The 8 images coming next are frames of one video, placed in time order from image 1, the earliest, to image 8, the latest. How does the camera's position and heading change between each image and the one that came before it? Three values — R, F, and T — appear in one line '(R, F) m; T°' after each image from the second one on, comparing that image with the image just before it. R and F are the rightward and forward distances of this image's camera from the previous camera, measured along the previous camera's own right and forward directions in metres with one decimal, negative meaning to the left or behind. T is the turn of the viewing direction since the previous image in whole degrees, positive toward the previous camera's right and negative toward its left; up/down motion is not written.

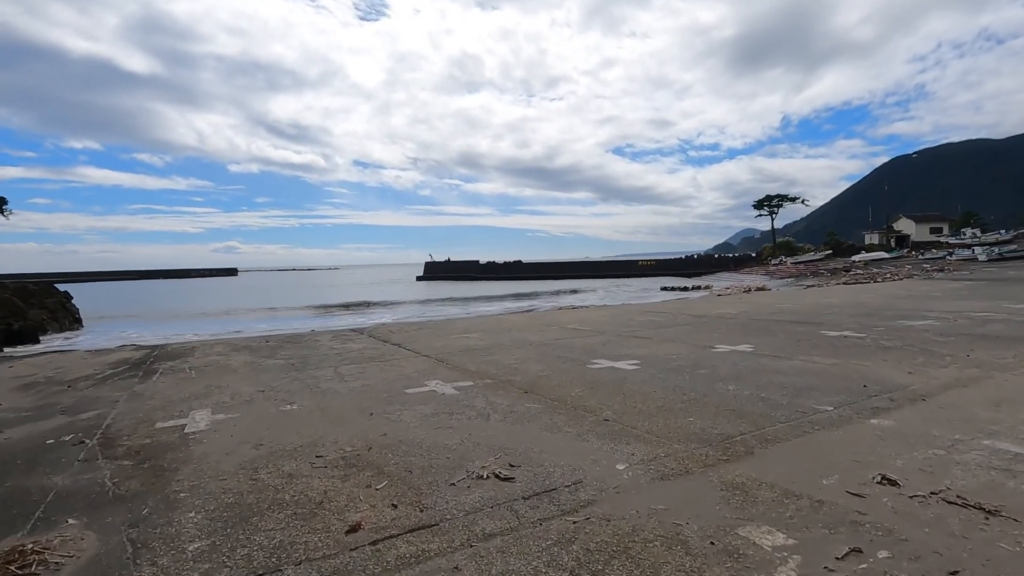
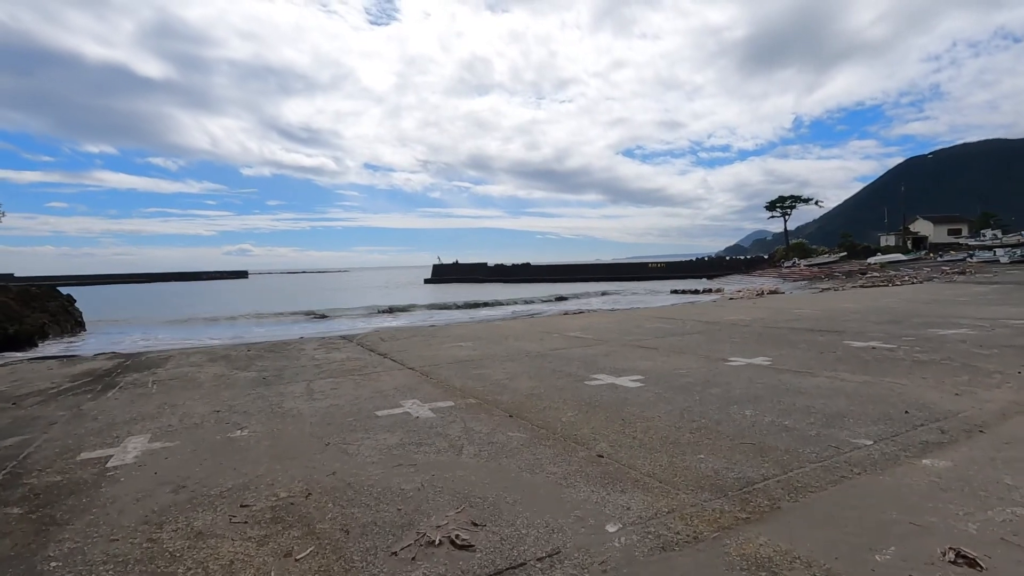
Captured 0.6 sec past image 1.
(+0.2, +0.6) m; -1°
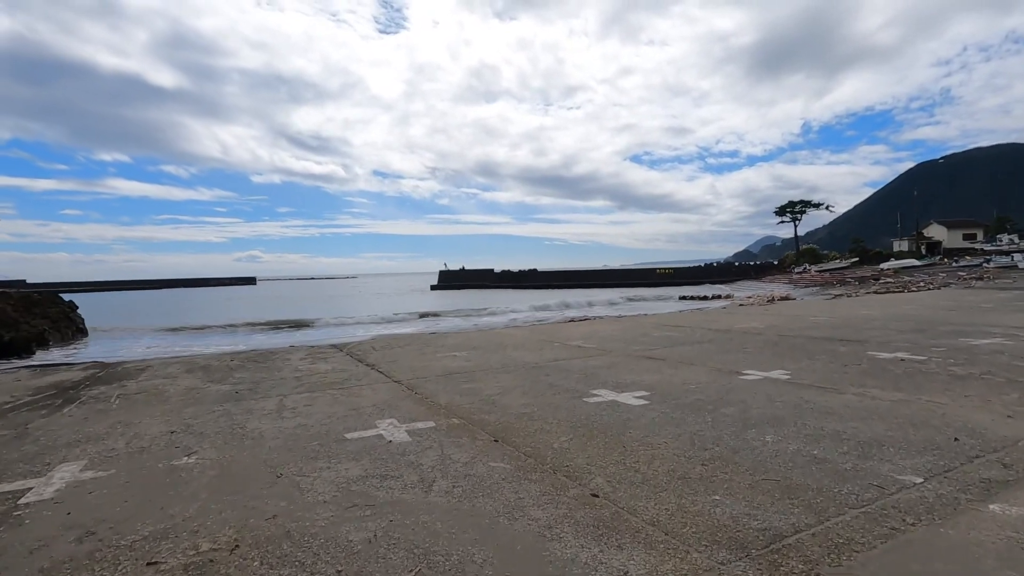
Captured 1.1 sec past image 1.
(+0.1, +0.5) m; -1°
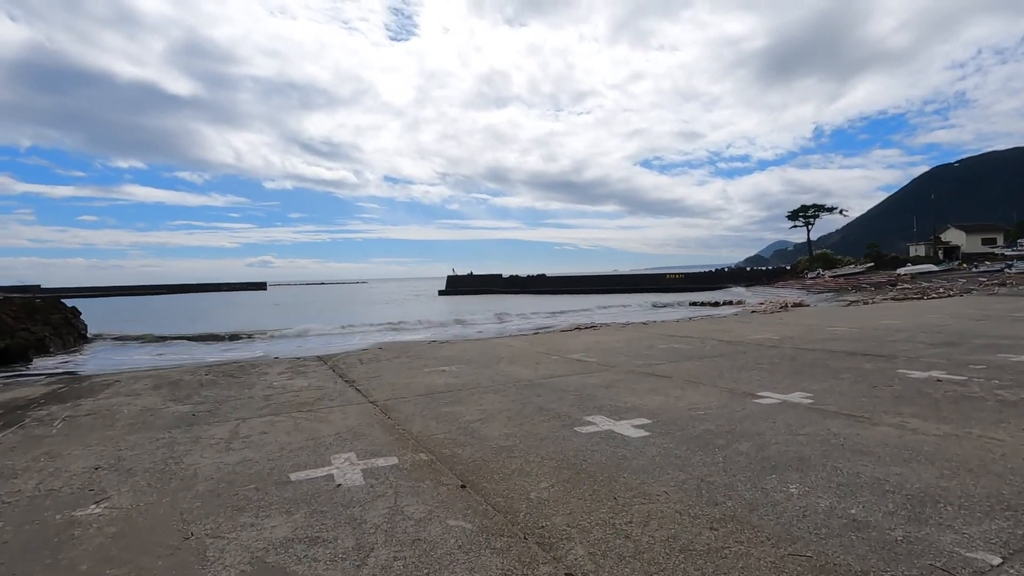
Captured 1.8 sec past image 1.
(+0.2, +0.6) m; -1°
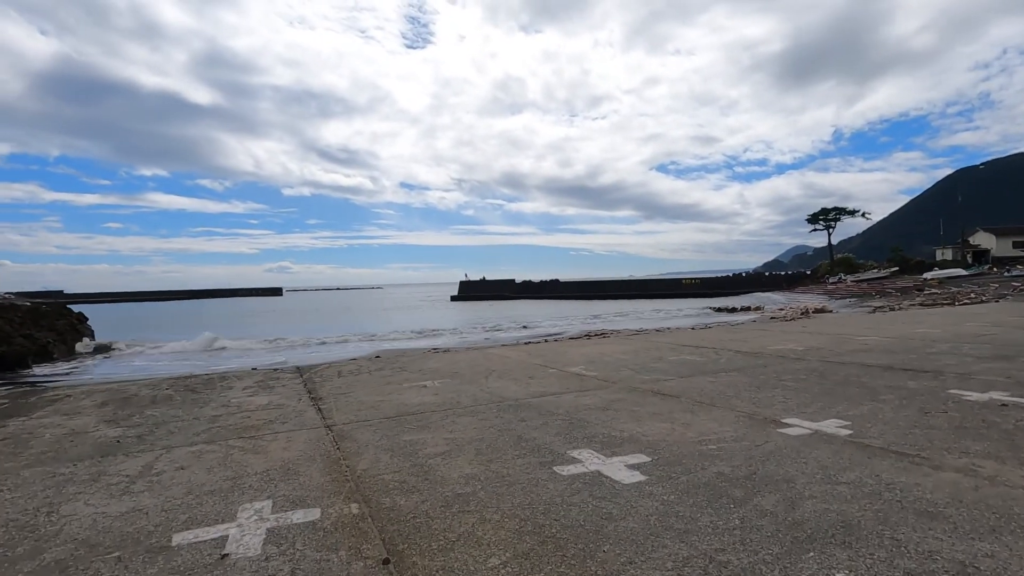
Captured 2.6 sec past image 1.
(+0.3, +0.7) m; -2°
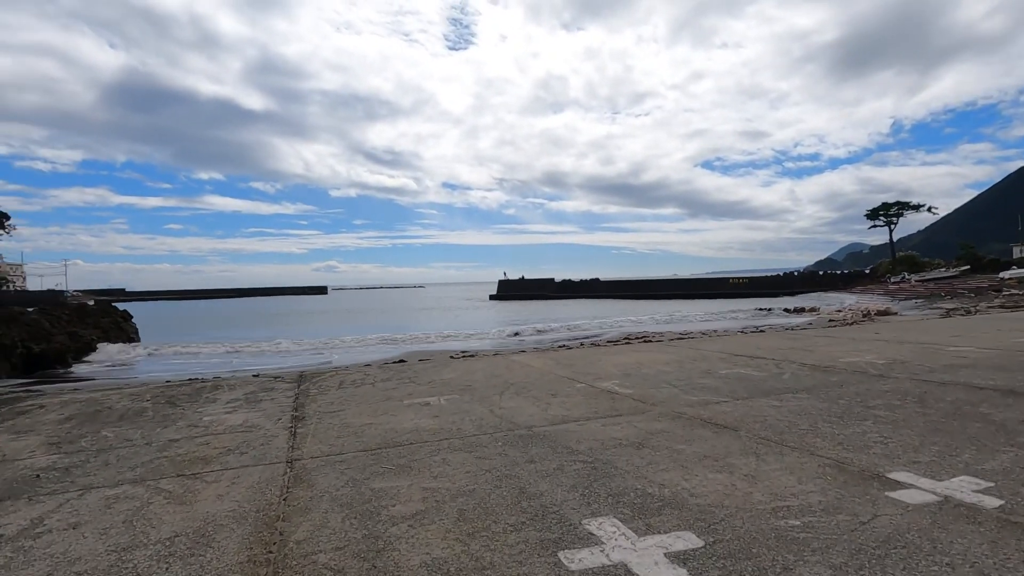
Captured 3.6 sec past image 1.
(+0.2, +1.0) m; -4°
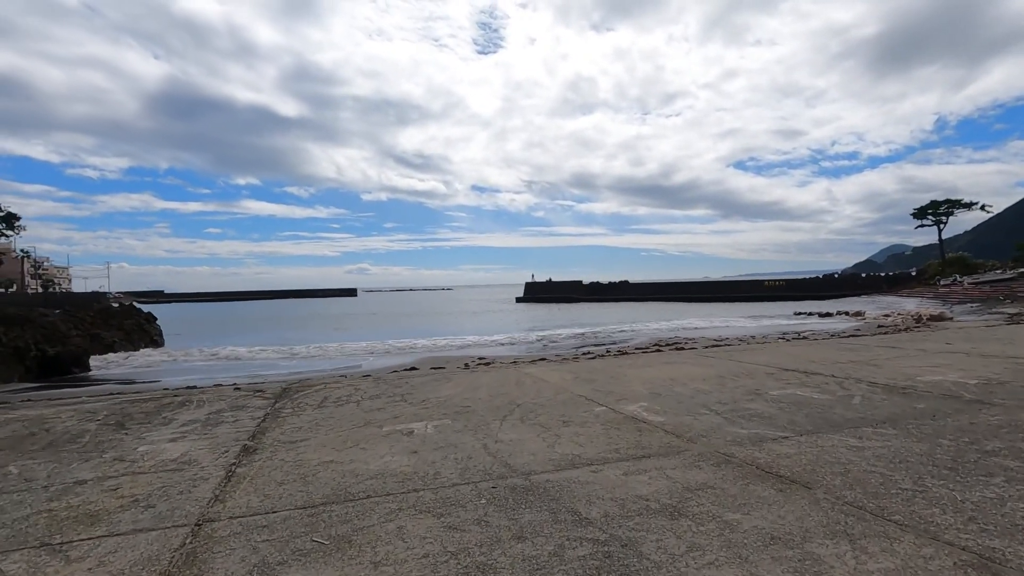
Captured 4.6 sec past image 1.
(+0.2, +1.0) m; -3°
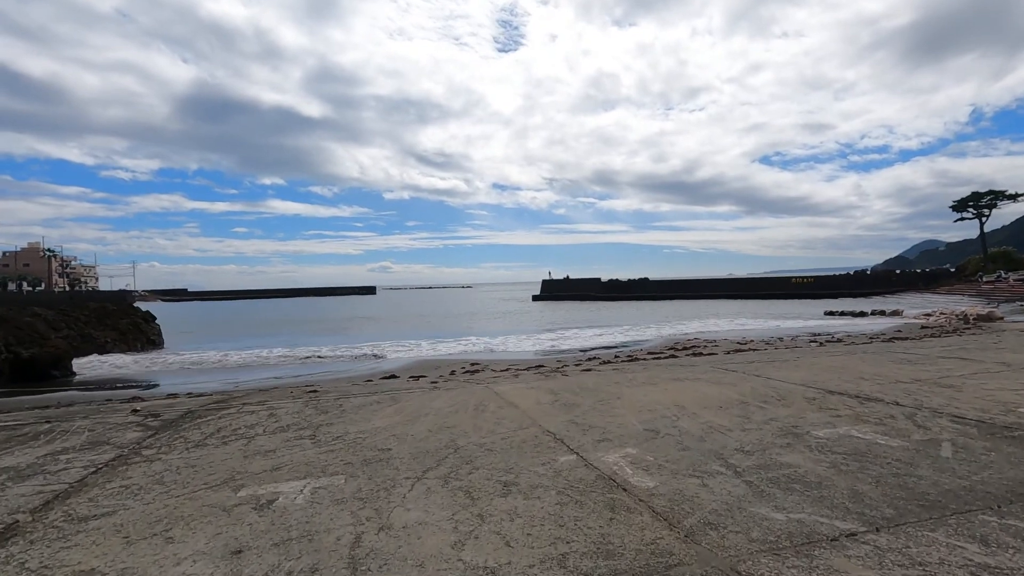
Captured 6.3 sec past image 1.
(+0.6, +1.5) m; -2°
